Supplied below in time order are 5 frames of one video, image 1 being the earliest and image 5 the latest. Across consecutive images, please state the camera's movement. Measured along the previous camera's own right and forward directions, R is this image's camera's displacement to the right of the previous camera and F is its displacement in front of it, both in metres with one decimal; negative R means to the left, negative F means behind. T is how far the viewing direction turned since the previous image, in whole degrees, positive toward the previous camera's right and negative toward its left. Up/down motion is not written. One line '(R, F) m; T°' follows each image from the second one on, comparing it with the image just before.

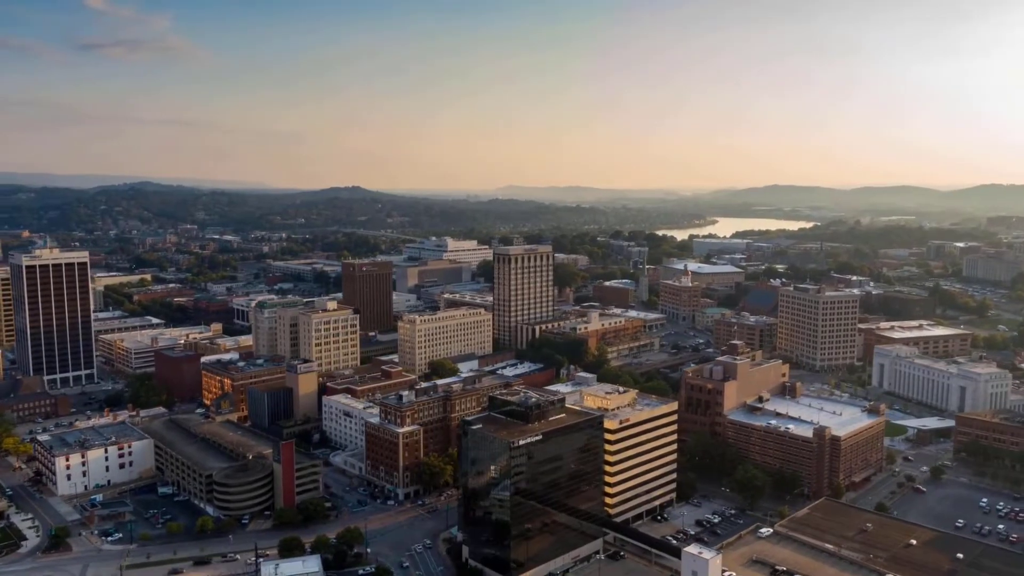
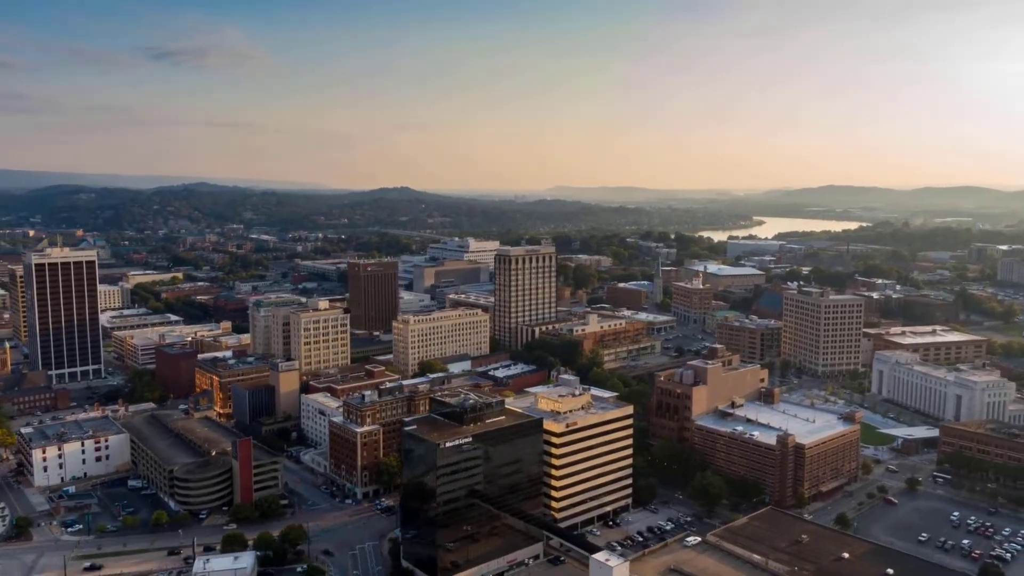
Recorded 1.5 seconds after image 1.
(+2.3, +0.1) m; -4°
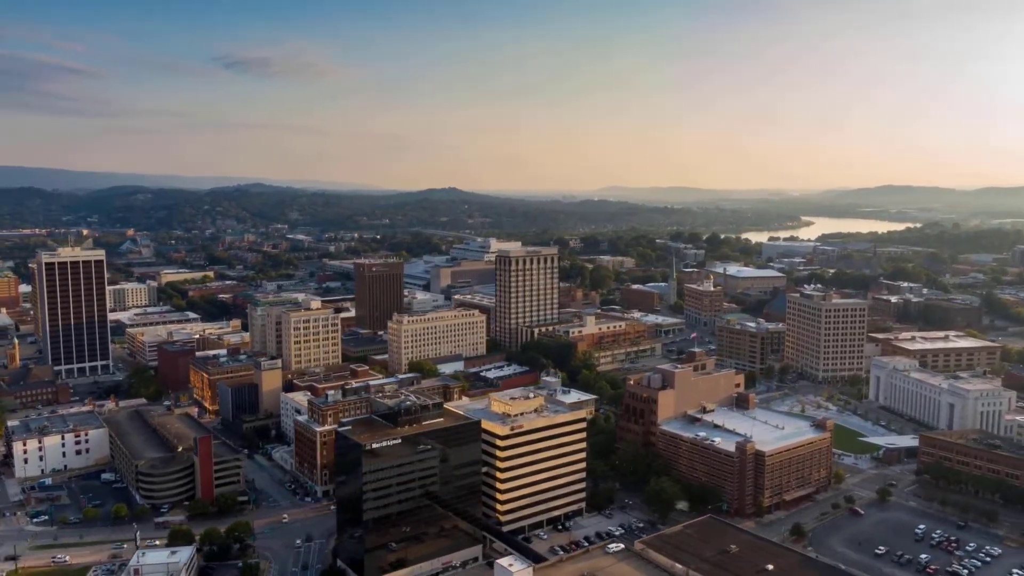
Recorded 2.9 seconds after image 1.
(+2.3, +0.1) m; -4°
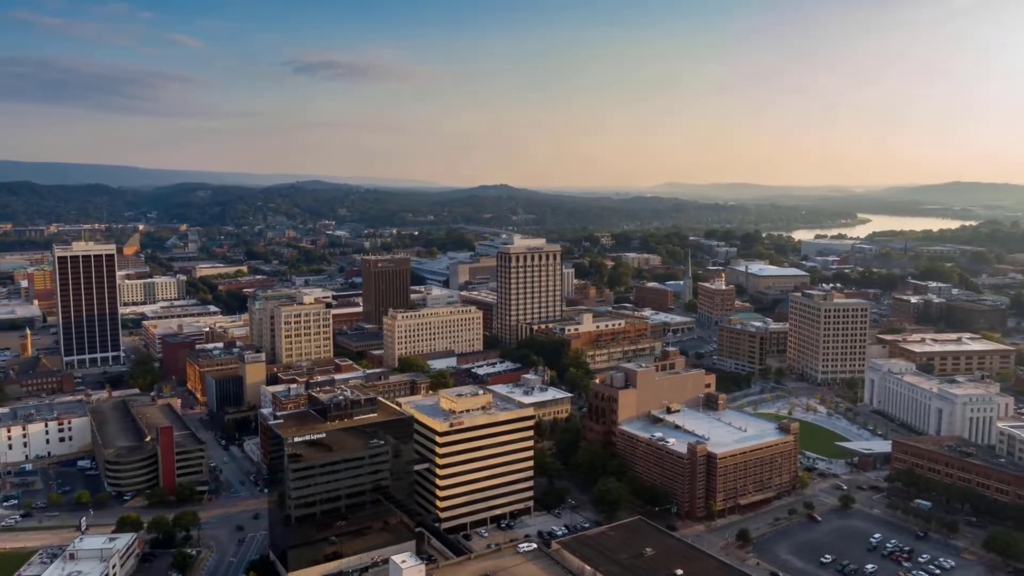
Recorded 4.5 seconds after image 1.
(+2.5, +0.2) m; -4°
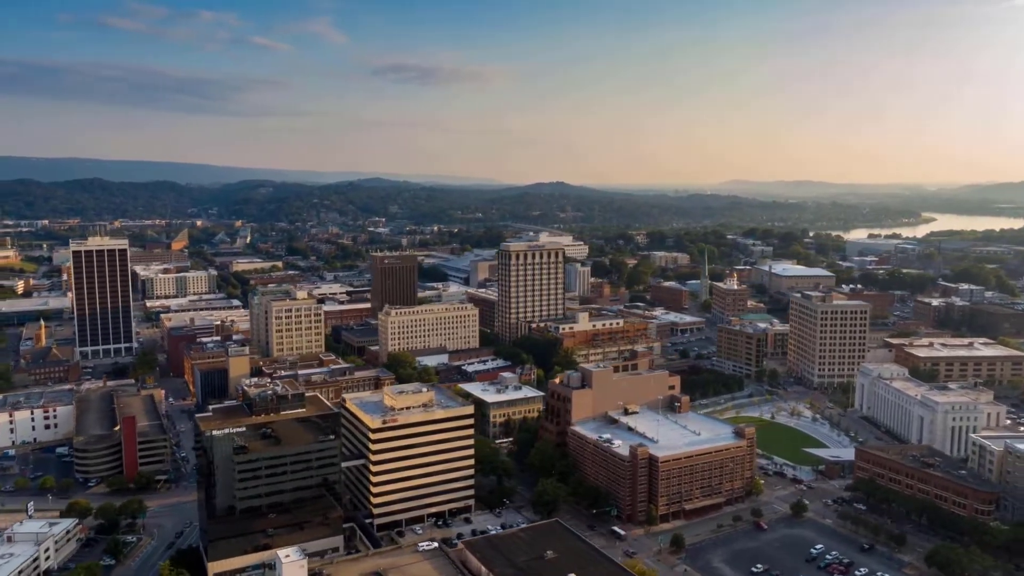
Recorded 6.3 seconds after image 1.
(+2.8, +0.2) m; -4°
